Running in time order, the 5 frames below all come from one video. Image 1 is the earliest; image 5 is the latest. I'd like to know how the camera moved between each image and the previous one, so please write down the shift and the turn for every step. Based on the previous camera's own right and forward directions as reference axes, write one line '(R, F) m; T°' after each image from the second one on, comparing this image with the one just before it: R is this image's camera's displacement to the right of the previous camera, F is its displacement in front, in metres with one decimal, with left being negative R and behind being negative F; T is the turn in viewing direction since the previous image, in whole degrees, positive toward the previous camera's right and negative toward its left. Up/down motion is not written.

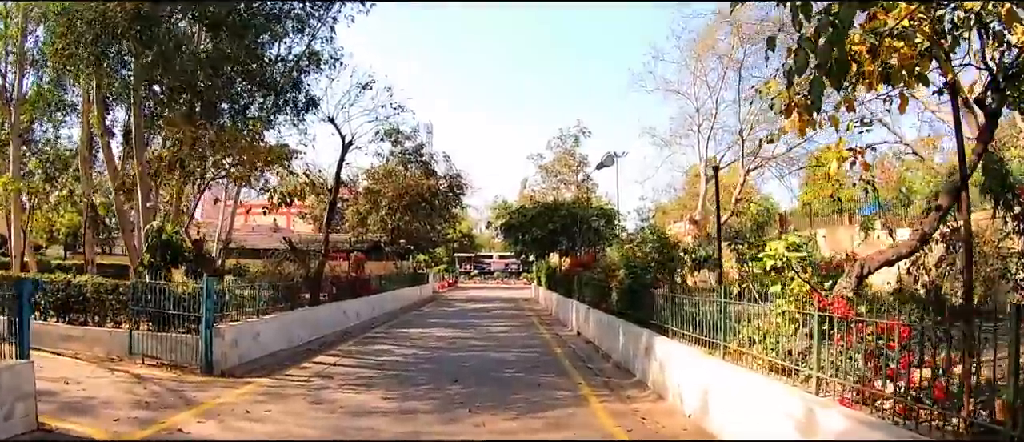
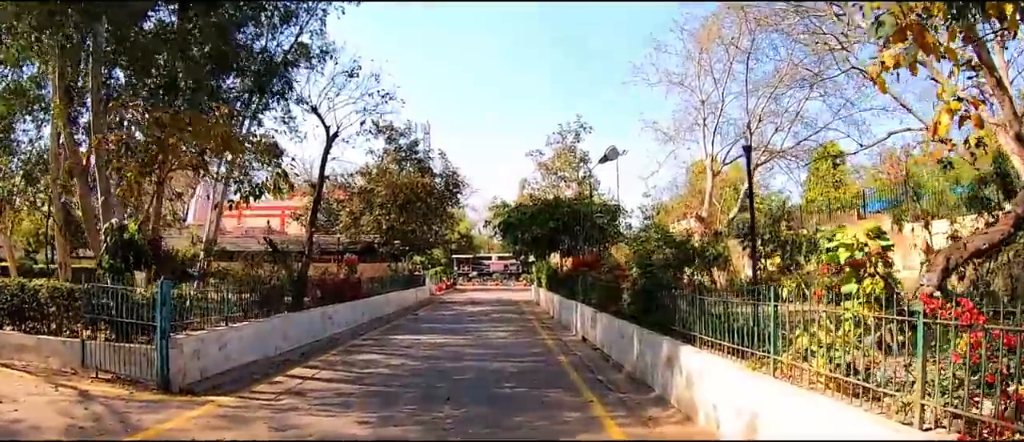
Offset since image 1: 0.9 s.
(0.0, +1.6) m; 0°
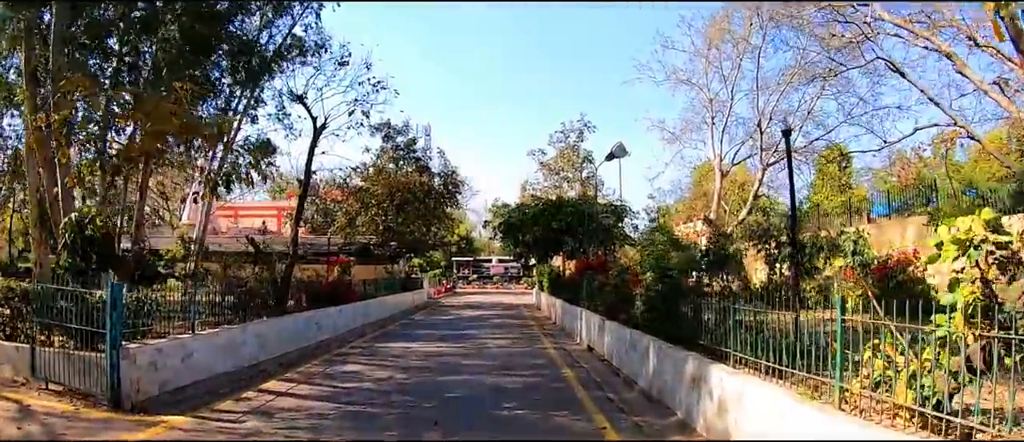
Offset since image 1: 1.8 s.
(0.0, +1.4) m; 0°
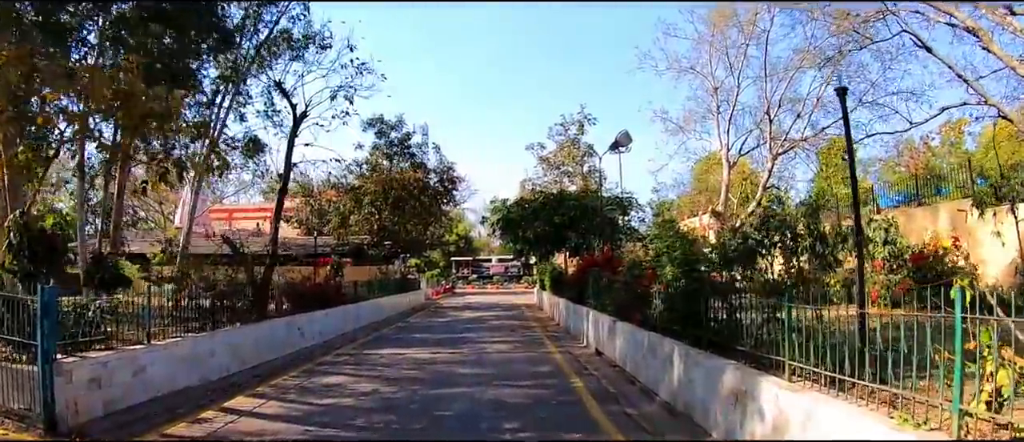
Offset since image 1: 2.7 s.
(0.0, +1.5) m; 0°
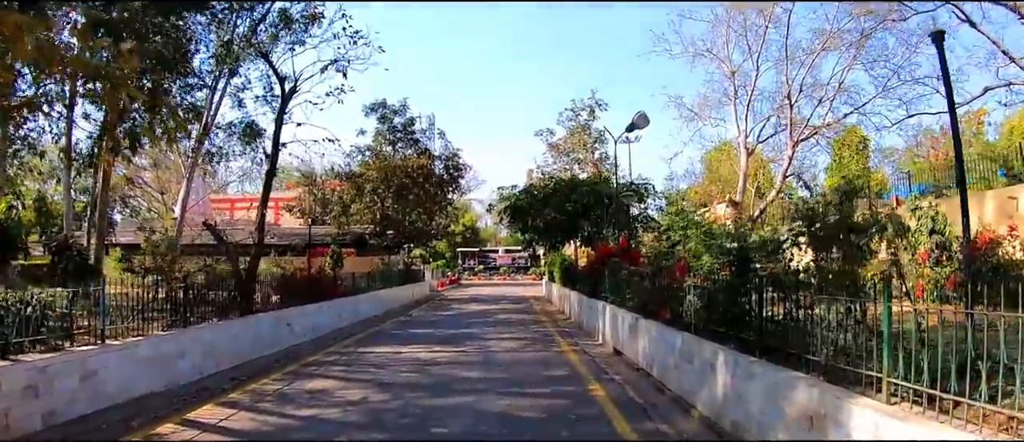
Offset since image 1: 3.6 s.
(0.0, +1.5) m; 0°
